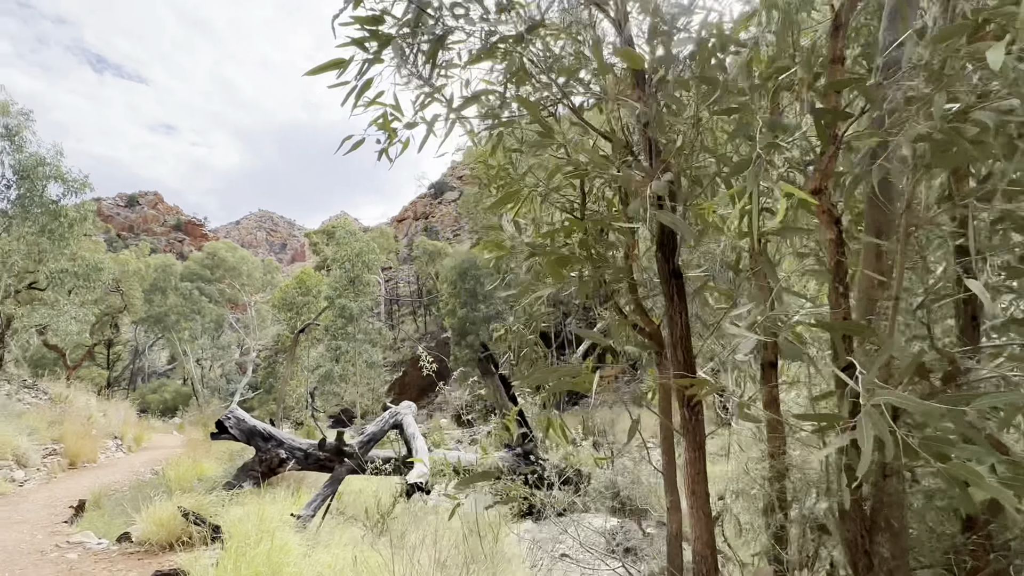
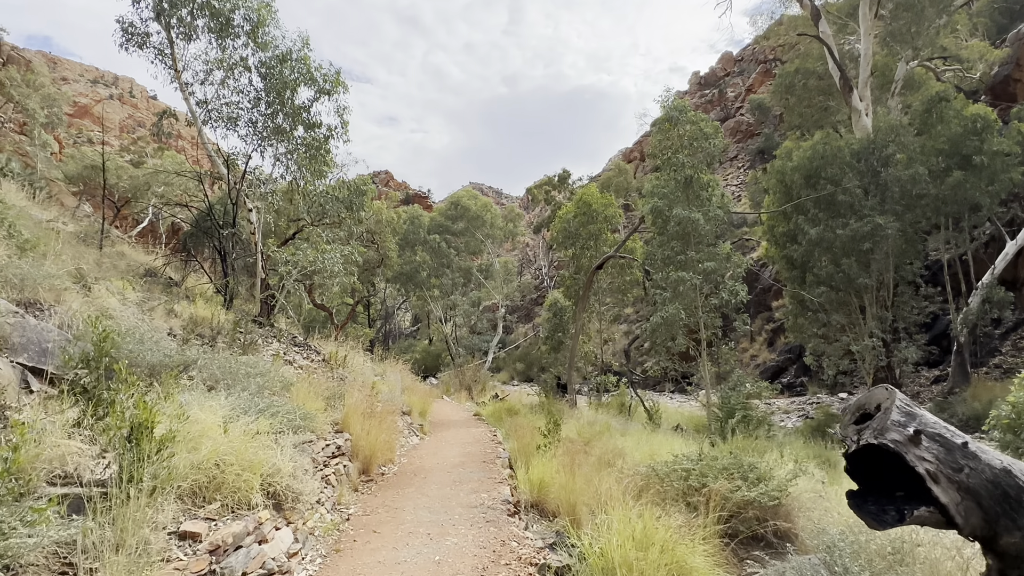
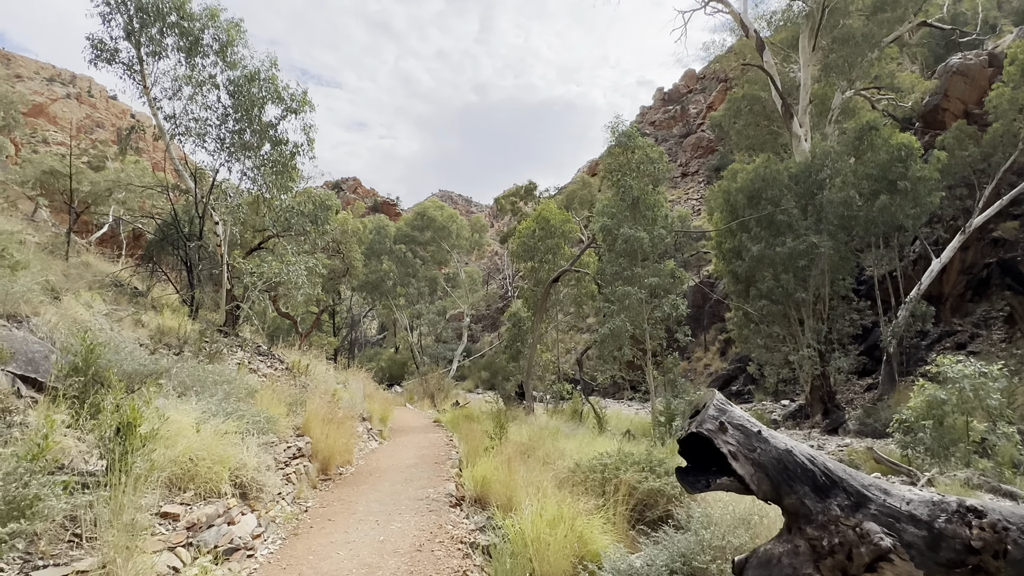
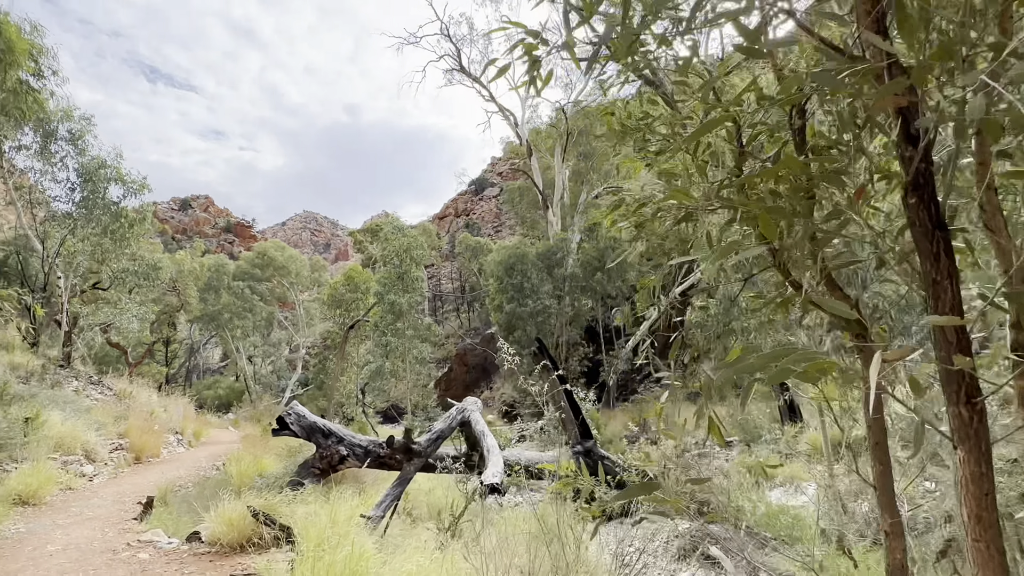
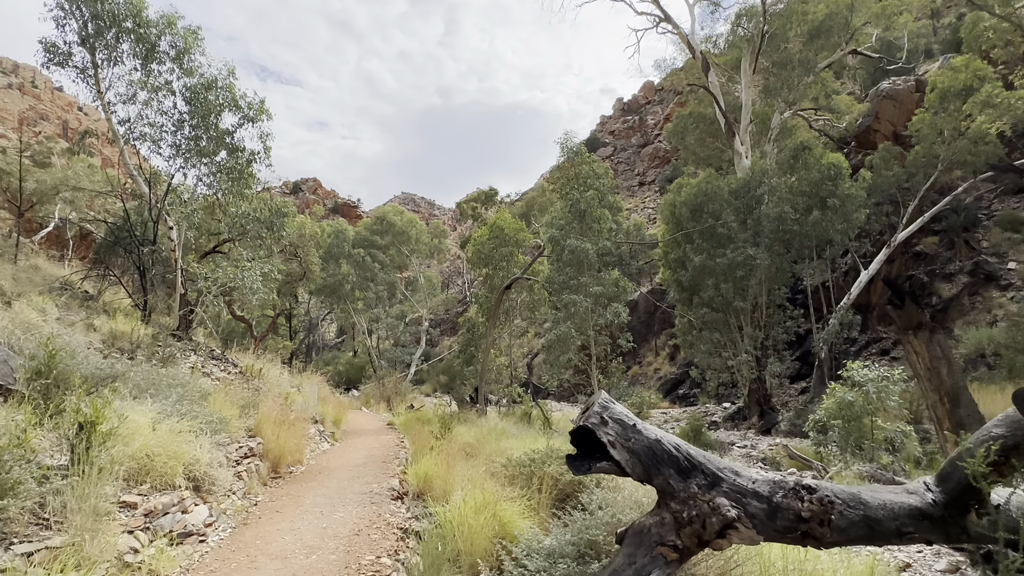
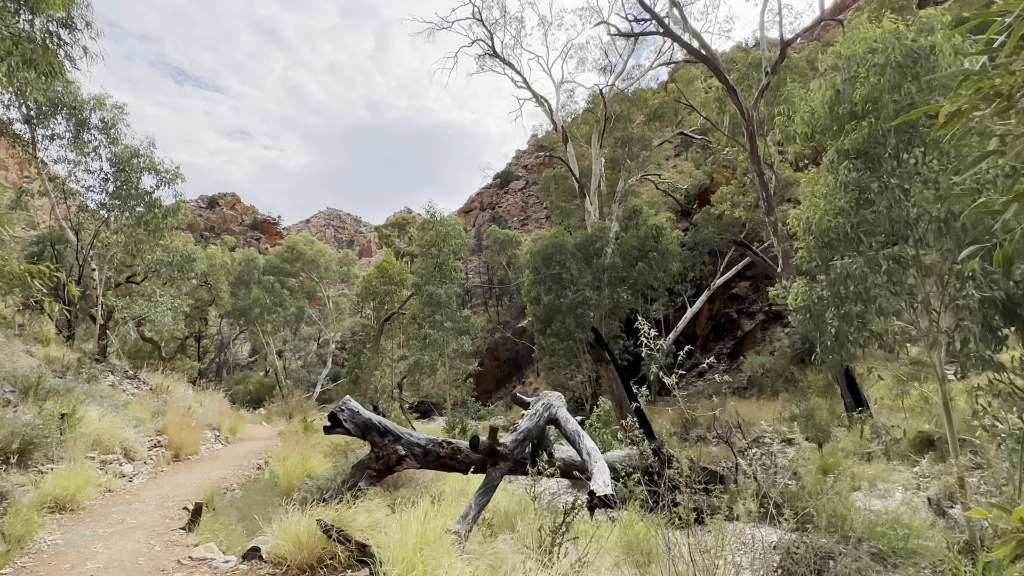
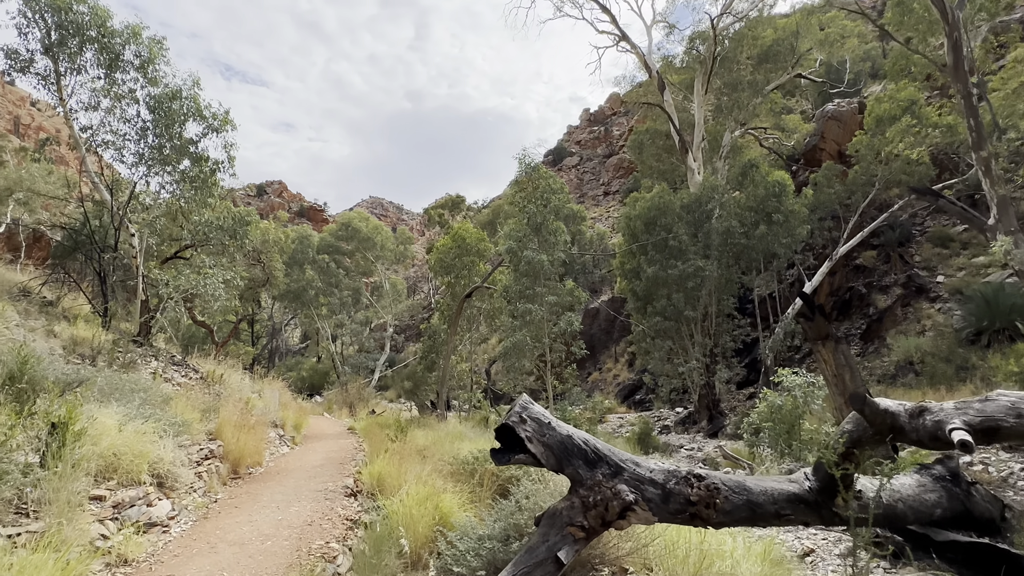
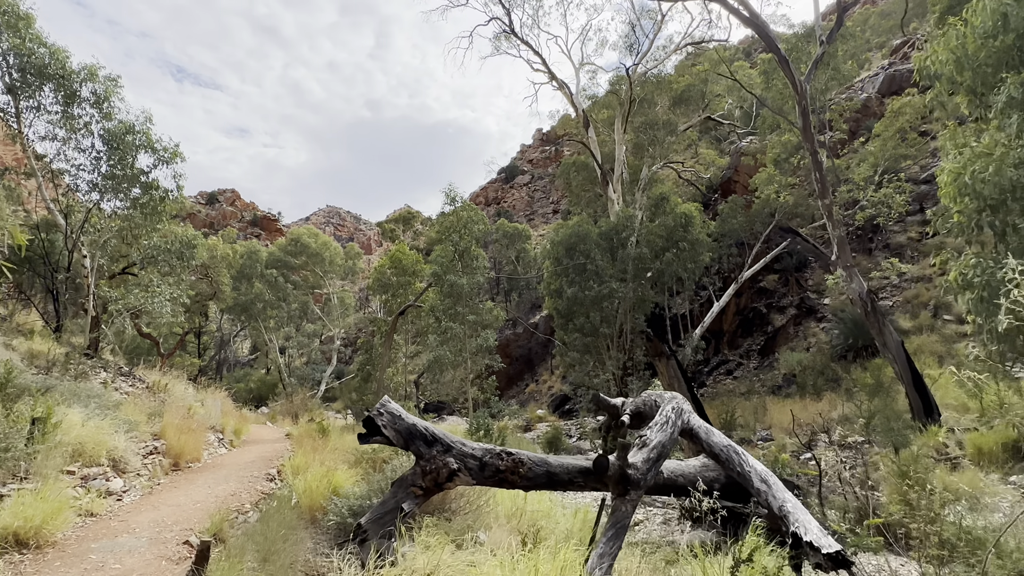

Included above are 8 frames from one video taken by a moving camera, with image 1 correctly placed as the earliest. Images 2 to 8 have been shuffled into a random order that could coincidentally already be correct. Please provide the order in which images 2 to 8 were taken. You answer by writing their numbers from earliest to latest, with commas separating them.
4, 6, 8, 7, 5, 3, 2
